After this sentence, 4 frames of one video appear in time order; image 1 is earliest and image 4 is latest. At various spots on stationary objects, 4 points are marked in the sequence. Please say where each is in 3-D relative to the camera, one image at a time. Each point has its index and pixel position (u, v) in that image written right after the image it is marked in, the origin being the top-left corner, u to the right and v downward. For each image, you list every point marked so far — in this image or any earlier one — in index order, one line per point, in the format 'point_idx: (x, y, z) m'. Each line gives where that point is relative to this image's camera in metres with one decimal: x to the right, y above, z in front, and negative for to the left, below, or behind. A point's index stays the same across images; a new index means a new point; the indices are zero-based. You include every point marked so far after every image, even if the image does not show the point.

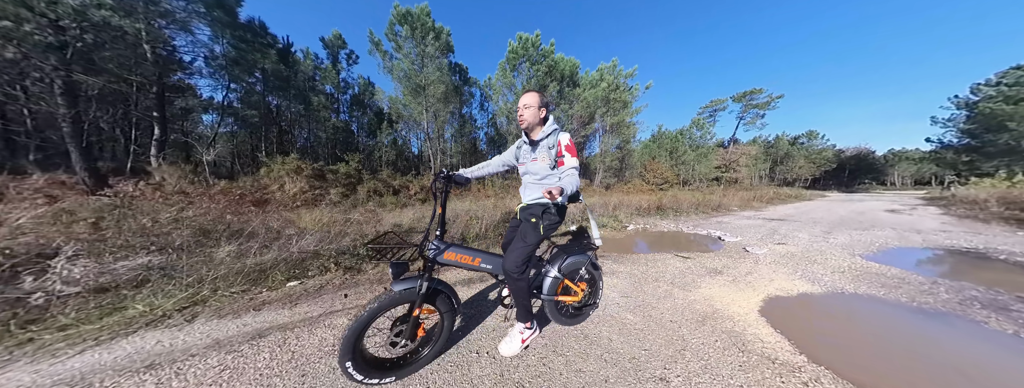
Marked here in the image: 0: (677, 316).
0: (+1.7, -1.3, +2.2) m
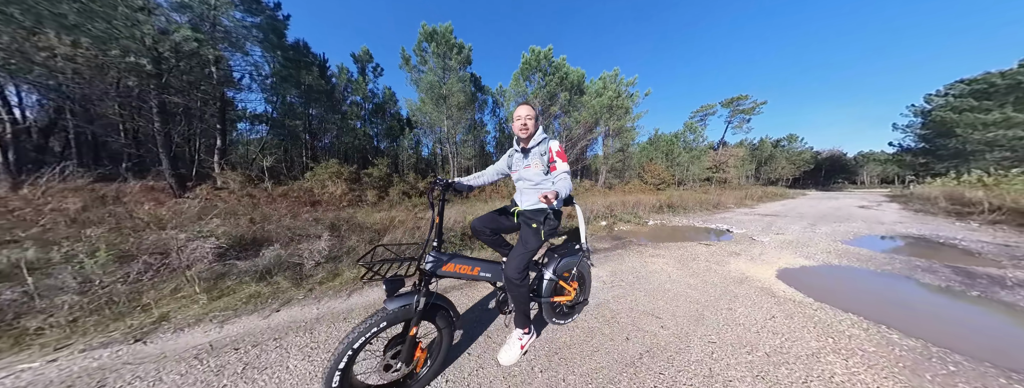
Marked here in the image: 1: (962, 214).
0: (+3.1, -1.3, +3.2) m
1: (+17.7, -0.8, +8.3) m
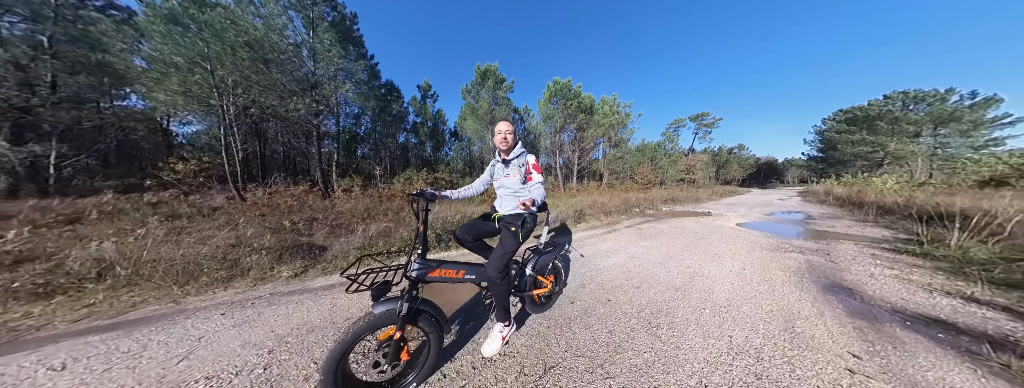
0: (+6.9, -1.2, +7.3) m
1: (+20.9, -0.4, +13.8) m
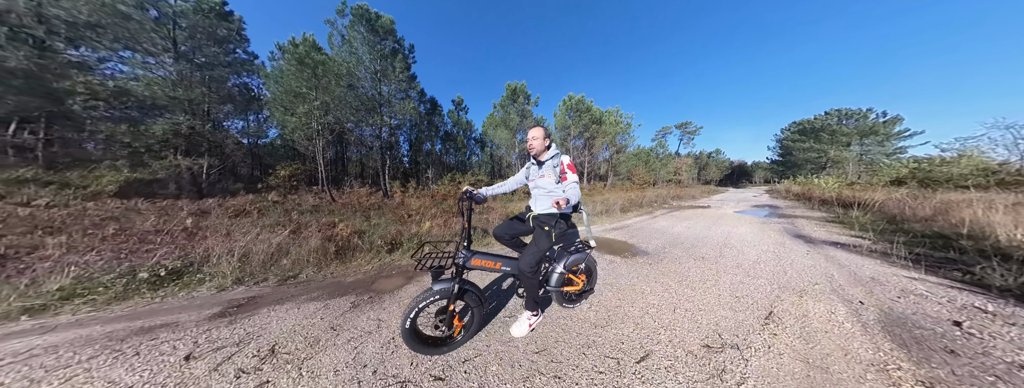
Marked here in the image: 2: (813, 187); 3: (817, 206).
0: (+9.5, -1.0, +10.0) m
1: (+23.0, -0.2, +17.5) m
2: (+19.8, +0.4, +13.8) m
3: (+16.2, -0.6, +11.3) m
